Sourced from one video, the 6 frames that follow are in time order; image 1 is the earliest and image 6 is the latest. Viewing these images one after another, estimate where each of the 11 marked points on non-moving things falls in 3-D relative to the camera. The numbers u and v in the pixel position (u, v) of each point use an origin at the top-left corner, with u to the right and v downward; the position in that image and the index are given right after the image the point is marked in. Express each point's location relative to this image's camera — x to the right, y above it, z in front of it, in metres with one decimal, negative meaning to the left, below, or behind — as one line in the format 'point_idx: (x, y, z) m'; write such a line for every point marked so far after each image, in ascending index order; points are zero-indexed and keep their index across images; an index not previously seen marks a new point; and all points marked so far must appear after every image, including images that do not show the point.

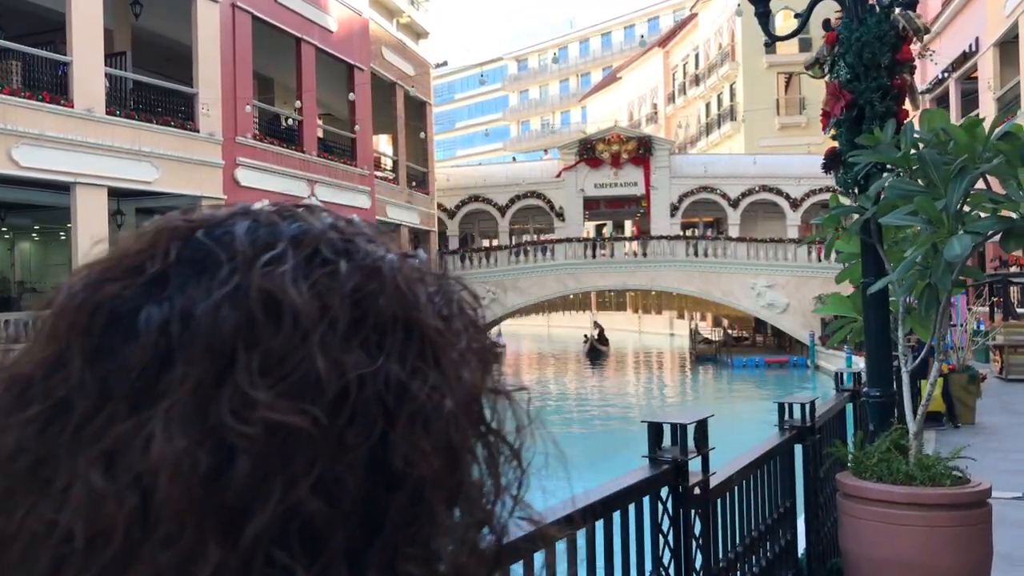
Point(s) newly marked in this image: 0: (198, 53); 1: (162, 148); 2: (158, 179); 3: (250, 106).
0: (-5.5, +4.1, +15.7) m
1: (-5.9, +2.4, +15.0) m
2: (-5.9, +1.8, +14.9) m
3: (-5.0, +3.5, +17.0) m
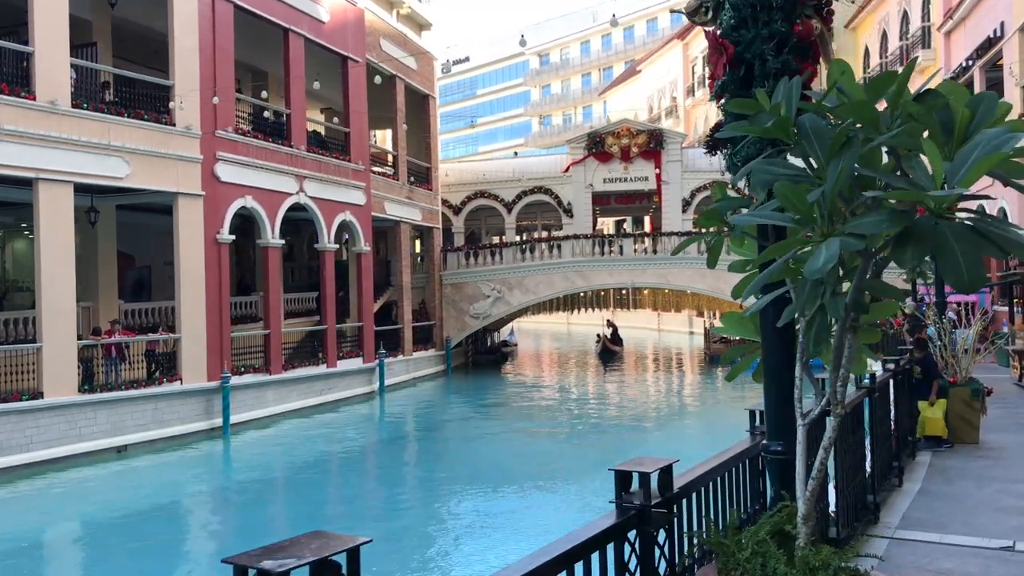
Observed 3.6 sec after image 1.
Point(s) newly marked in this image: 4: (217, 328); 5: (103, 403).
0: (-5.7, +4.1, +15.1) m
1: (-6.1, +2.4, +14.4) m
2: (-6.2, +1.8, +14.3) m
3: (-5.2, +3.5, +16.3) m
4: (-5.4, -0.7, +16.2) m
5: (-6.4, -1.8, +13.8) m
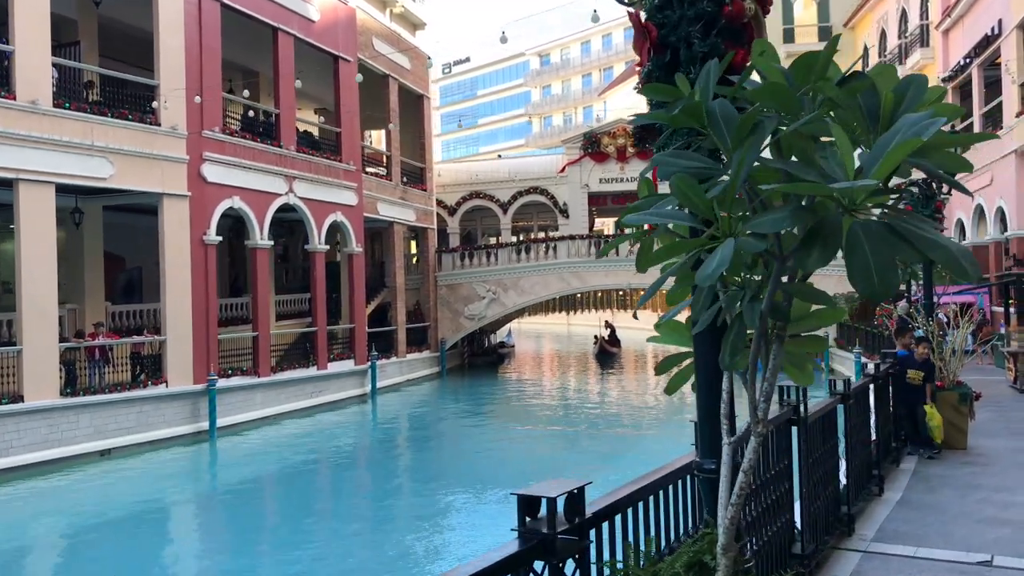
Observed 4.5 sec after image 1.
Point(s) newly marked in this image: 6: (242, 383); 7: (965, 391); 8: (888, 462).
0: (-5.9, +4.1, +14.9) m
1: (-6.3, +2.3, +14.2) m
2: (-6.3, +1.8, +14.1) m
3: (-5.4, +3.4, +16.2) m
4: (-5.6, -0.8, +16.1) m
5: (-6.5, -1.8, +13.7) m
6: (-5.1, -1.8, +16.8) m
7: (+3.8, -0.9, +7.5) m
8: (+2.8, -1.3, +6.7) m
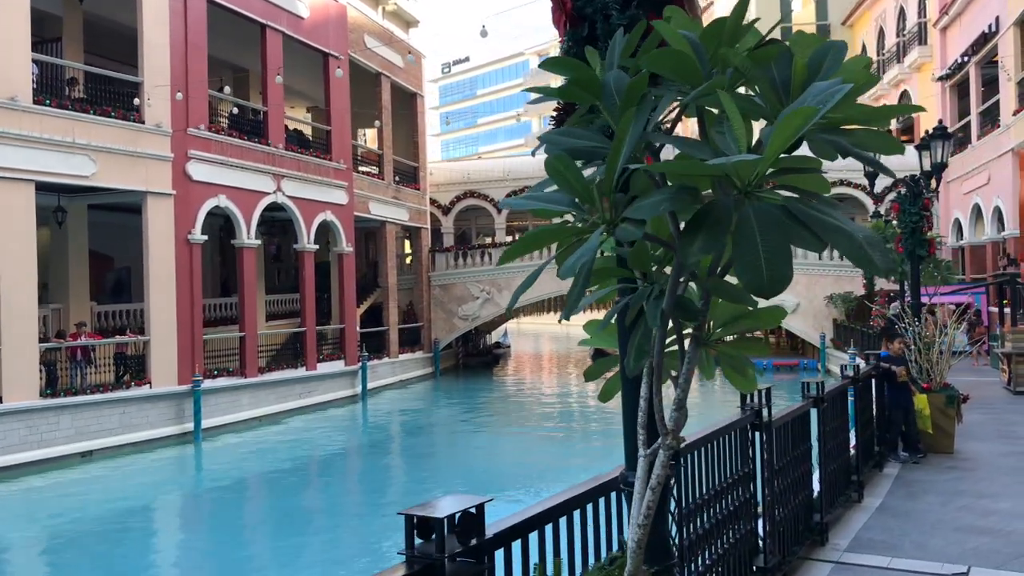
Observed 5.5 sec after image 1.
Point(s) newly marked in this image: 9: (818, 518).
0: (-6.1, +4.1, +14.7) m
1: (-6.5, +2.3, +14.0) m
2: (-6.5, +1.8, +13.9) m
3: (-5.5, +3.5, +16.0) m
4: (-5.8, -0.8, +15.9) m
5: (-6.7, -1.8, +13.5) m
6: (-5.3, -1.8, +16.6) m
7: (+3.6, -0.9, +7.3) m
8: (+2.6, -1.3, +6.4) m
9: (+1.6, -1.2, +4.6) m
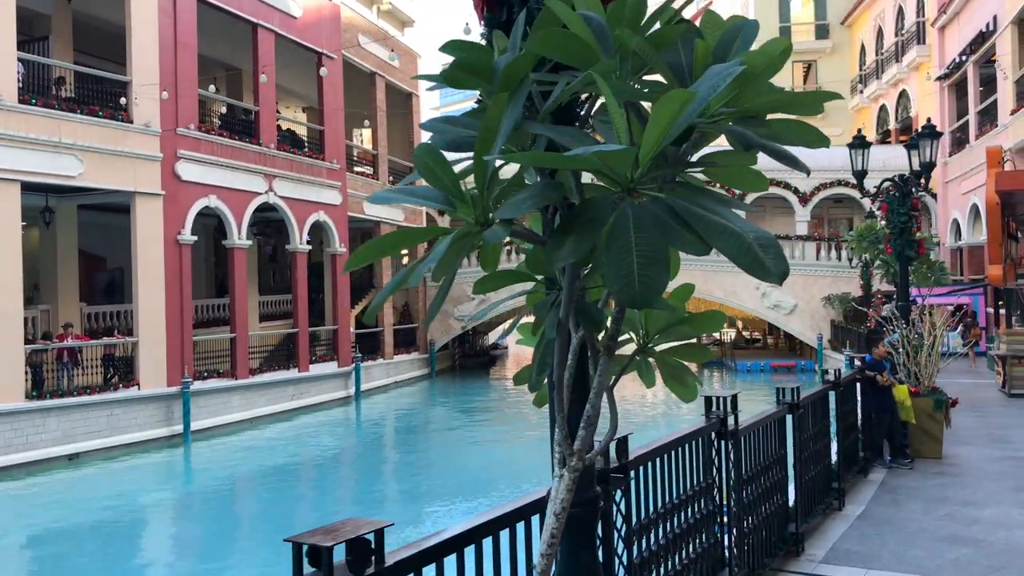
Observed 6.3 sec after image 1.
0: (-6.2, +4.1, +14.6) m
1: (-6.7, +2.3, +13.9) m
2: (-6.7, +1.8, +13.8) m
3: (-5.7, +3.4, +15.8) m
4: (-5.9, -0.8, +15.8) m
5: (-6.9, -1.8, +13.3) m
6: (-5.4, -1.8, +16.5) m
7: (+3.5, -0.9, +7.2) m
8: (+2.4, -1.3, +6.3) m
9: (+1.4, -1.2, +4.5) m
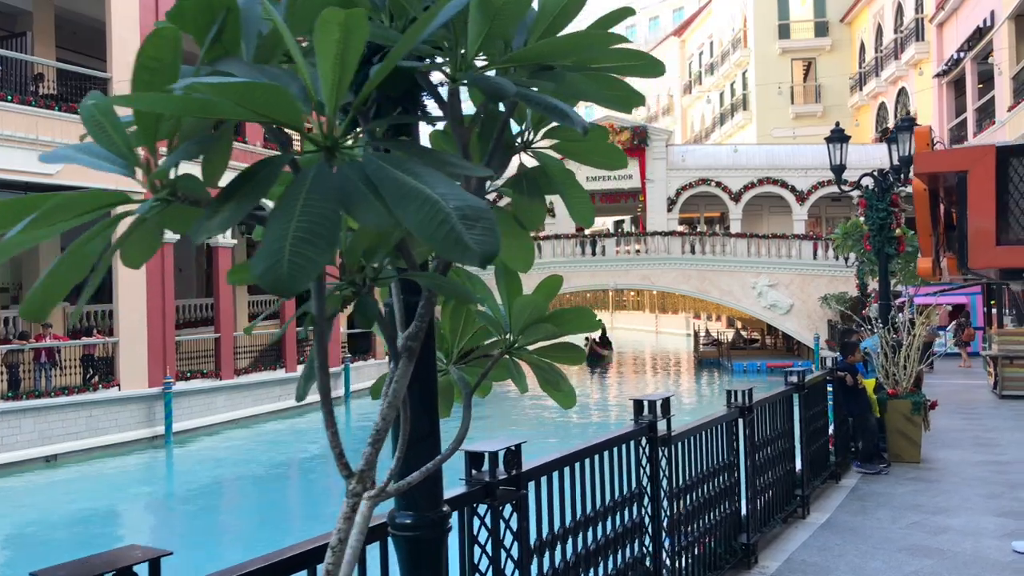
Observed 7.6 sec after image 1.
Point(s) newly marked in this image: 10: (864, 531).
0: (-6.5, +4.1, +14.4) m
1: (-6.9, +2.3, +13.7) m
2: (-6.9, +1.8, +13.6) m
3: (-5.9, +3.5, +15.7) m
4: (-6.2, -0.8, +15.6) m
5: (-7.1, -1.8, +13.2) m
6: (-5.7, -1.8, +16.3) m
7: (+3.2, -0.9, +6.9) m
8: (+2.1, -1.3, +6.1) m
9: (+1.1, -1.2, +4.2) m
10: (+1.9, -1.3, +4.8) m
